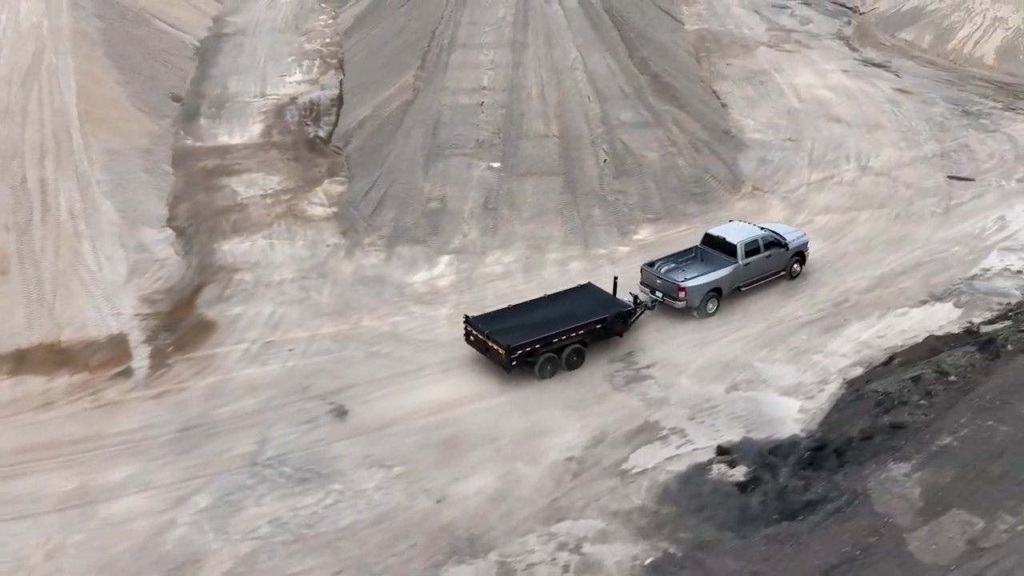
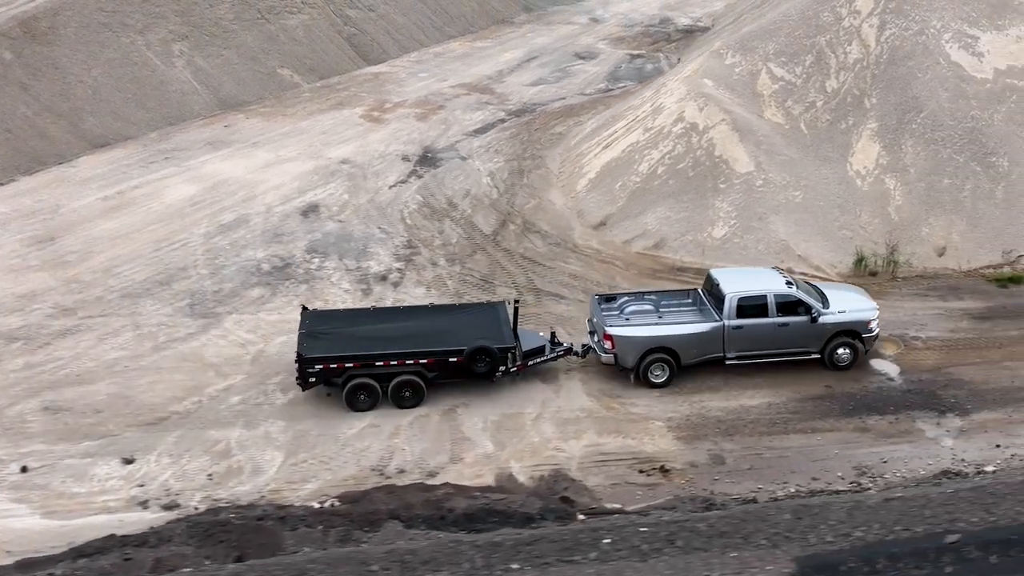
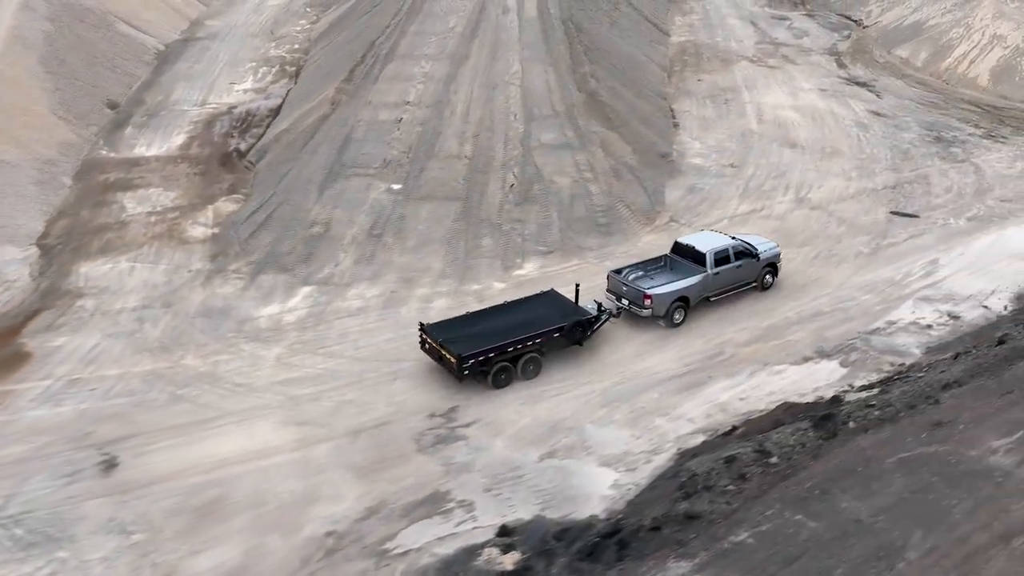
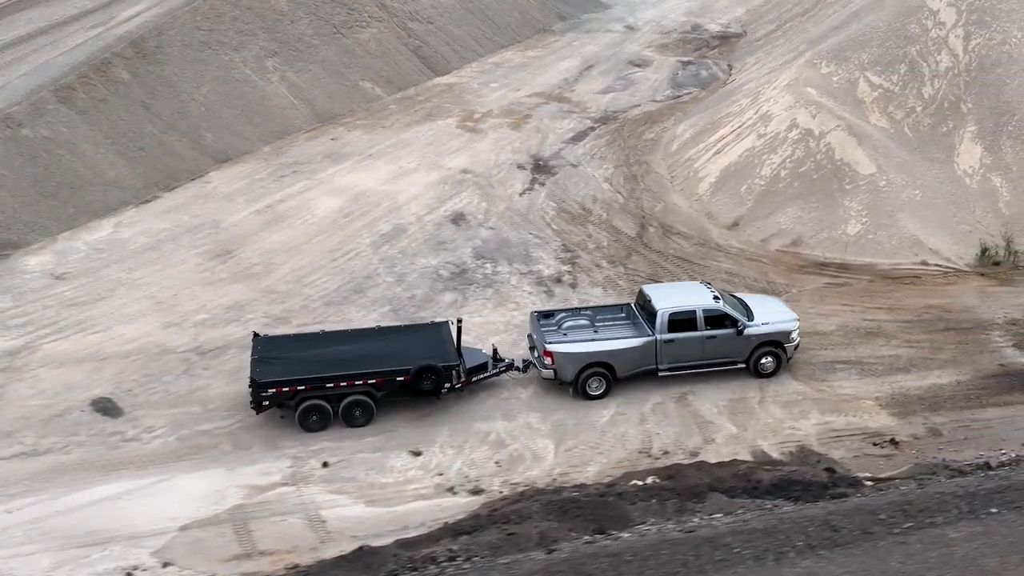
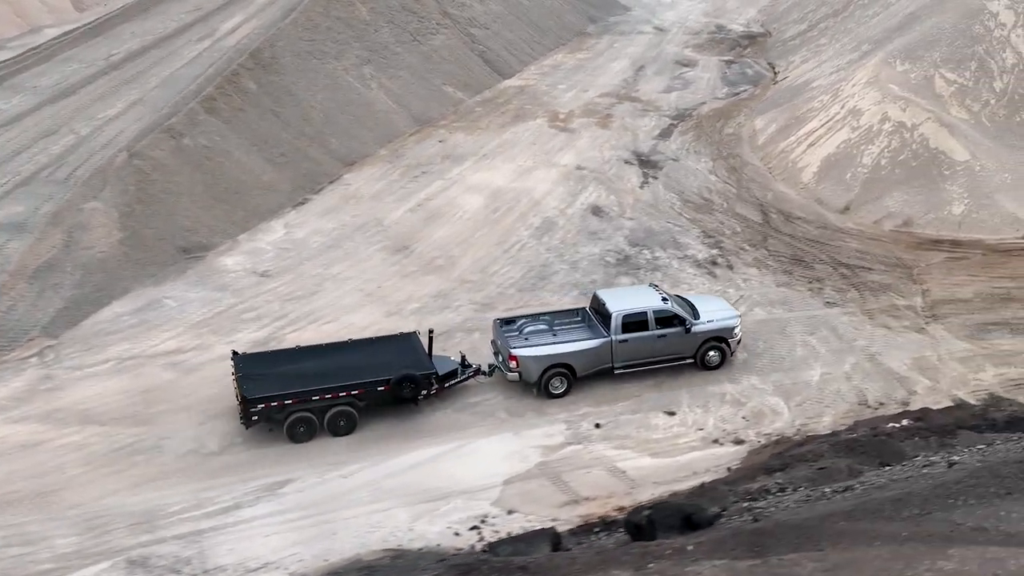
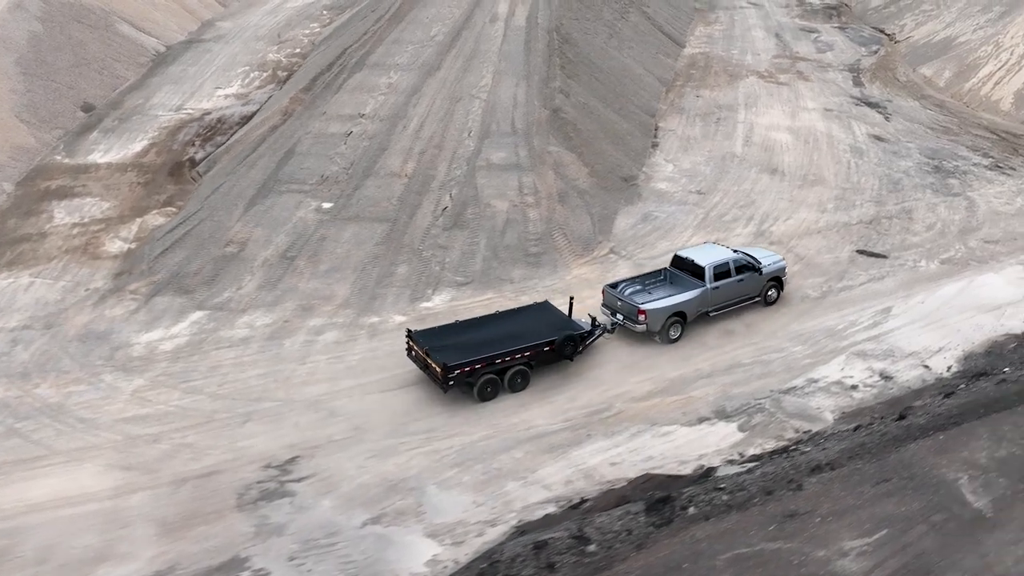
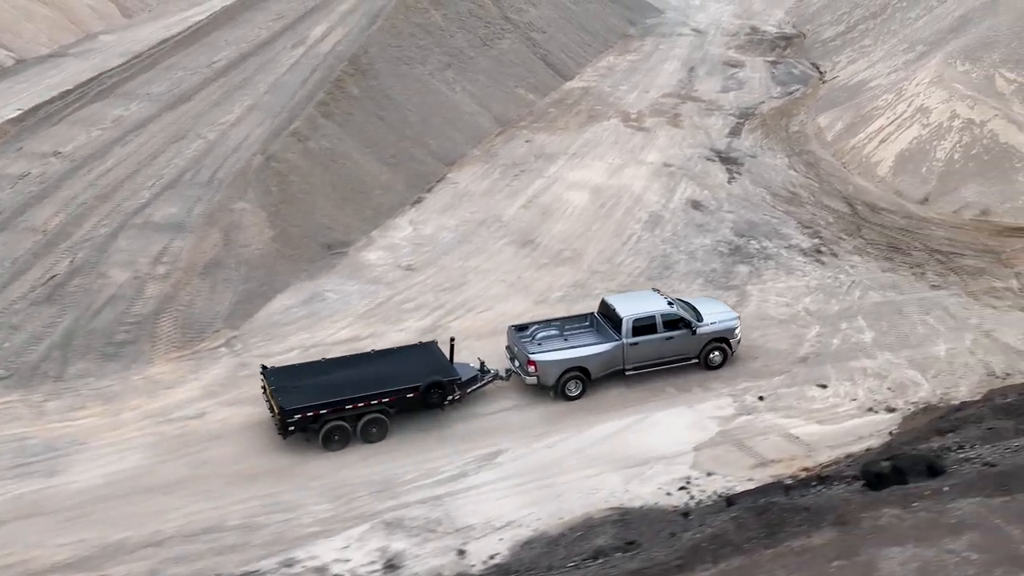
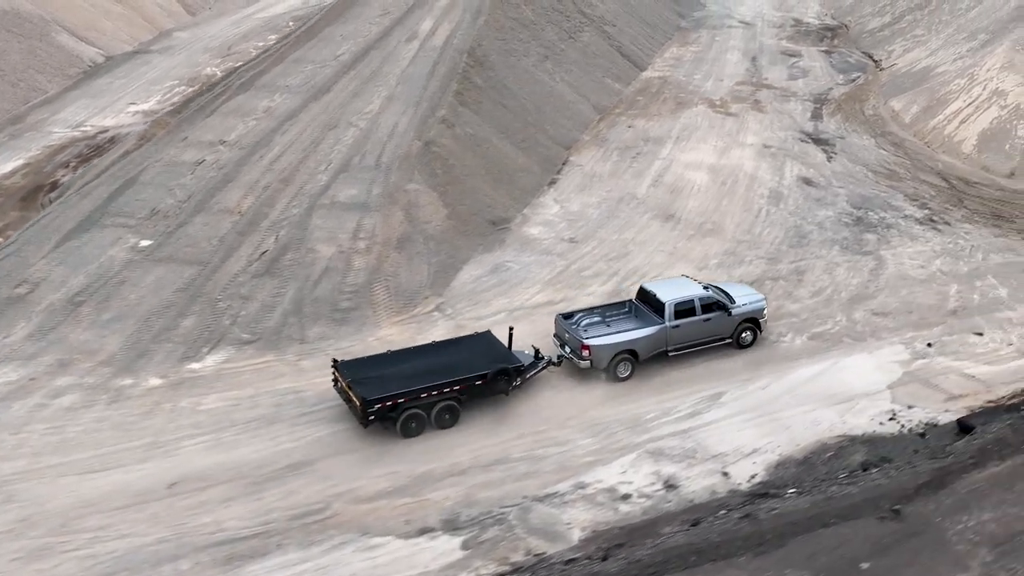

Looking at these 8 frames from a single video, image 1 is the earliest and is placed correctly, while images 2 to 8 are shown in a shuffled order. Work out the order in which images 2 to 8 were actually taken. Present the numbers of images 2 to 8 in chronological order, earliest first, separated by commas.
3, 6, 8, 7, 5, 4, 2
